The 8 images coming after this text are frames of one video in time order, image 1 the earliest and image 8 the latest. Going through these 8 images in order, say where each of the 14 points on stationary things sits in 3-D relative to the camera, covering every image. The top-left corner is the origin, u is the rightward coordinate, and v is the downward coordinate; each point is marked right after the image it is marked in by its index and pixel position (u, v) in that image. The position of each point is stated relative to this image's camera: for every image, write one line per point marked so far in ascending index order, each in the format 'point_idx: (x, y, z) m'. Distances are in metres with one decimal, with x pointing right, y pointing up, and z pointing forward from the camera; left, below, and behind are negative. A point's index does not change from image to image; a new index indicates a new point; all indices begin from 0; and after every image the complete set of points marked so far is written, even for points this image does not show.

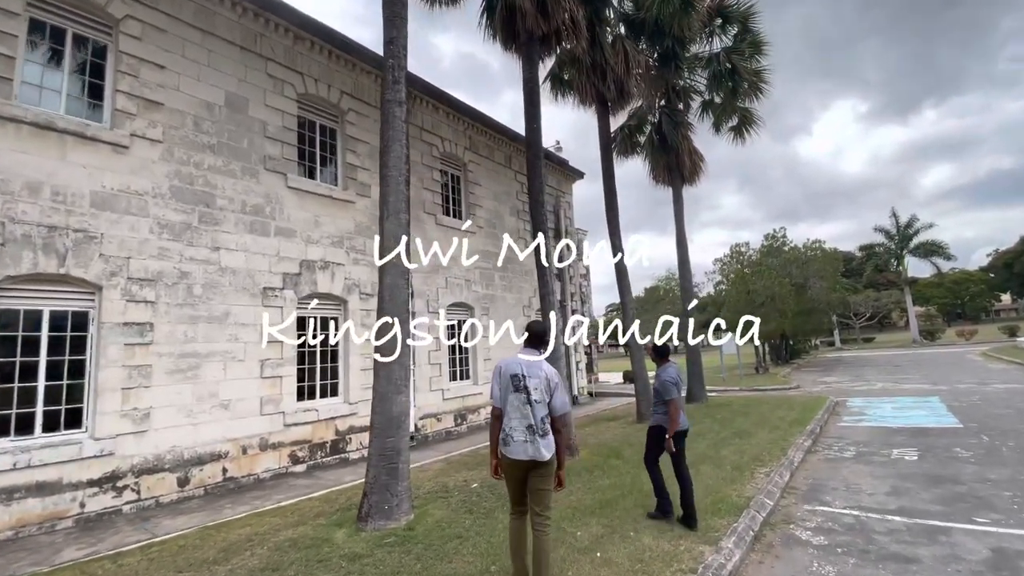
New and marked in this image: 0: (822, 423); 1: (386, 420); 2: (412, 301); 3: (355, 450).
0: (+5.6, -2.5, +9.8) m
1: (-1.3, -1.3, +5.5) m
2: (-2.2, -0.3, +11.5) m
3: (-2.9, -3.0, +10.0) m
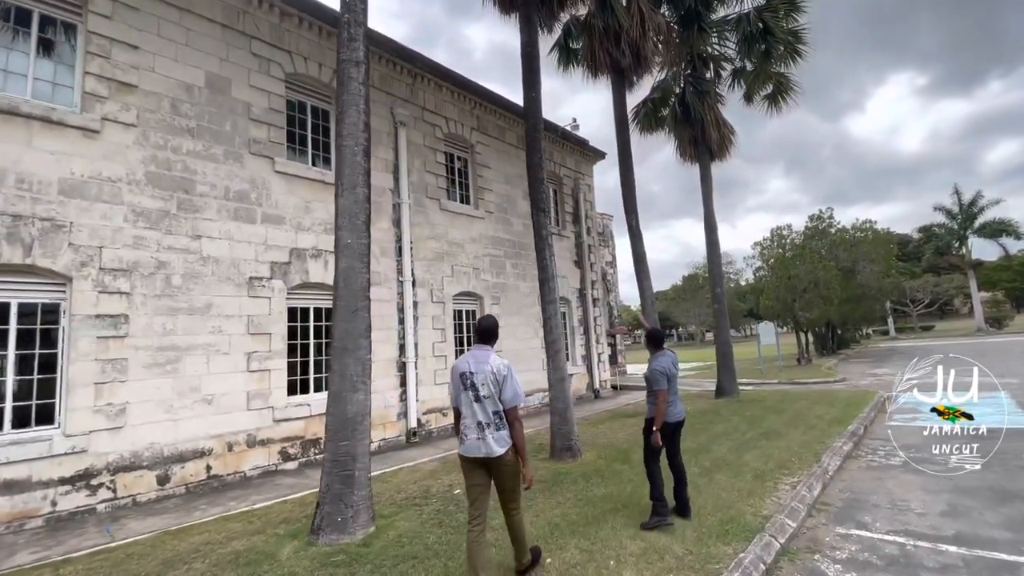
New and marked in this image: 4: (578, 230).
0: (+5.7, -2.2, +8.7) m
1: (-1.5, -1.2, +4.8) m
2: (-2.0, 0.0, +10.9) m
3: (-2.8, -2.8, +9.5) m
4: (+2.0, +1.8, +16.3) m
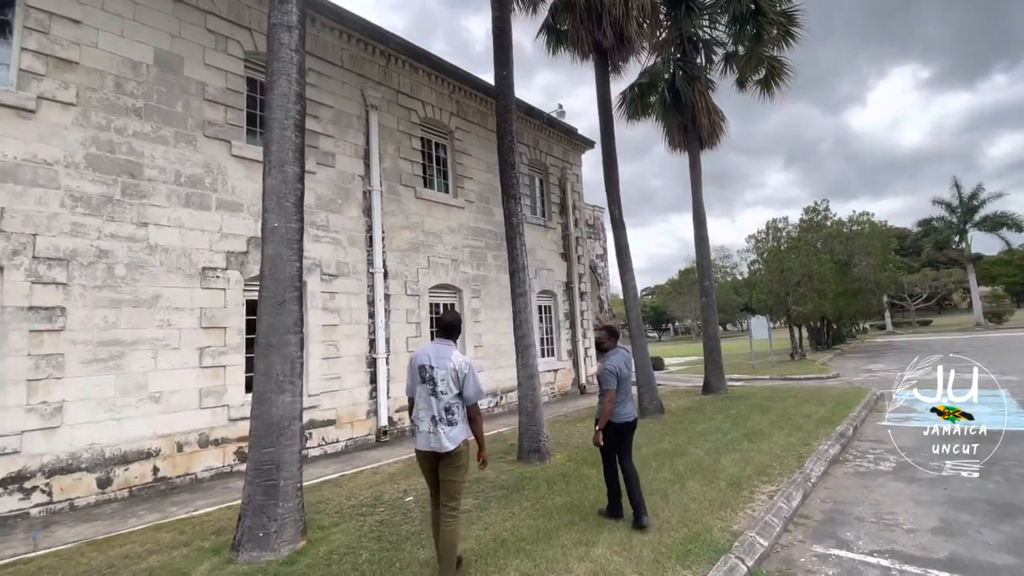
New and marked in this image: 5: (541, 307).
0: (+5.2, -2.1, +8.2) m
1: (-2.0, -1.1, +4.4) m
2: (-2.4, +0.1, +10.4) m
3: (-3.3, -2.6, +9.0) m
4: (+1.5, +2.0, +15.8) m
5: (+0.8, -0.5, +14.7) m
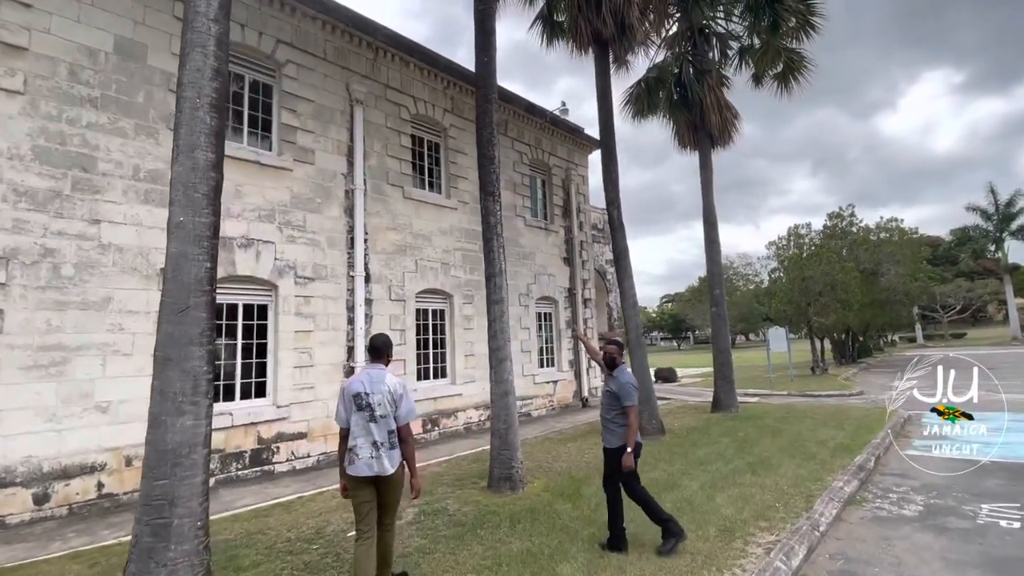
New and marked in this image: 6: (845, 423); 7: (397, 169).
0: (+4.9, -2.2, +7.3) m
1: (-2.4, -1.1, +3.7) m
2: (-2.6, 0.0, +9.8) m
3: (-3.5, -2.7, +8.4) m
4: (+1.6, +1.8, +15.0) m
5: (+0.8, -0.7, +14.0) m
6: (+5.9, -2.4, +9.6) m
7: (-2.3, +2.3, +10.6) m
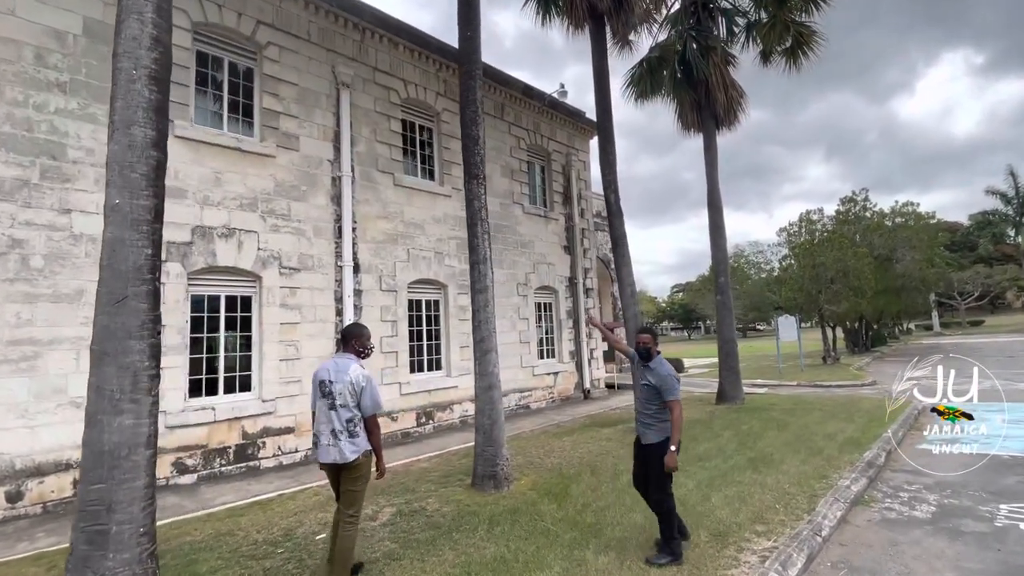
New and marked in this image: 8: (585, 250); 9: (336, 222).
0: (+4.8, -2.0, +6.9) m
1: (-2.7, -1.1, +3.4) m
2: (-2.7, +0.2, +9.5) m
3: (-3.7, -2.5, +8.2) m
4: (+1.5, +2.1, +14.6) m
5: (+0.7, -0.4, +13.6) m
6: (+5.8, -2.2, +9.2) m
7: (-2.4, +2.5, +10.2) m
8: (+2.0, +1.1, +14.9) m
9: (-3.0, +1.1, +9.3) m
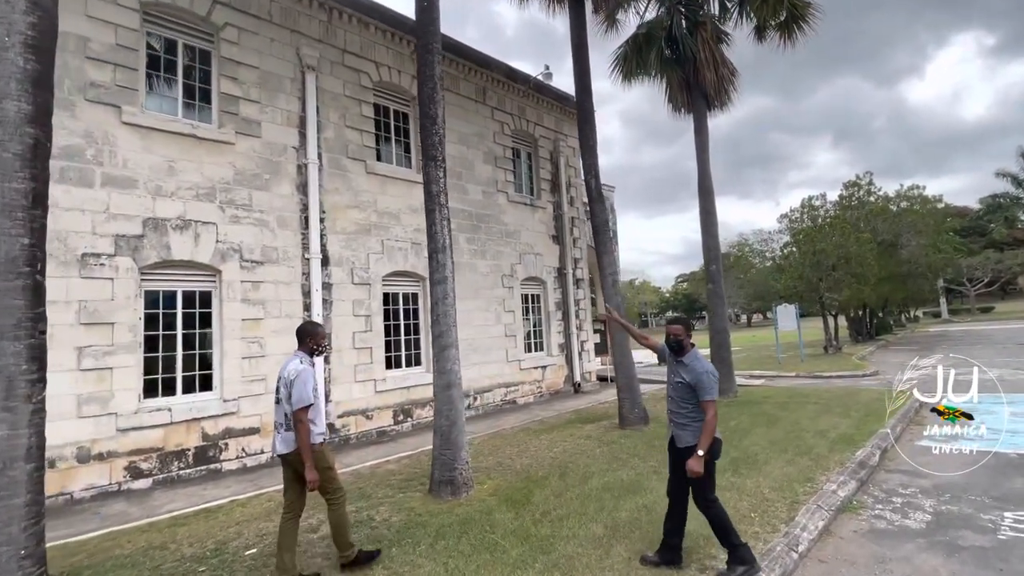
0: (+4.4, -1.8, +6.4) m
1: (-3.1, -1.0, +3.0) m
2: (-3.1, +0.3, +9.1) m
3: (-4.0, -2.5, +7.8) m
4: (+1.2, +2.3, +14.1) m
5: (+0.4, -0.2, +13.2) m
6: (+5.5, -1.9, +8.7) m
7: (-2.8, +2.7, +9.8) m
8: (+1.7, +1.3, +14.4) m
9: (-3.4, +1.2, +8.9) m
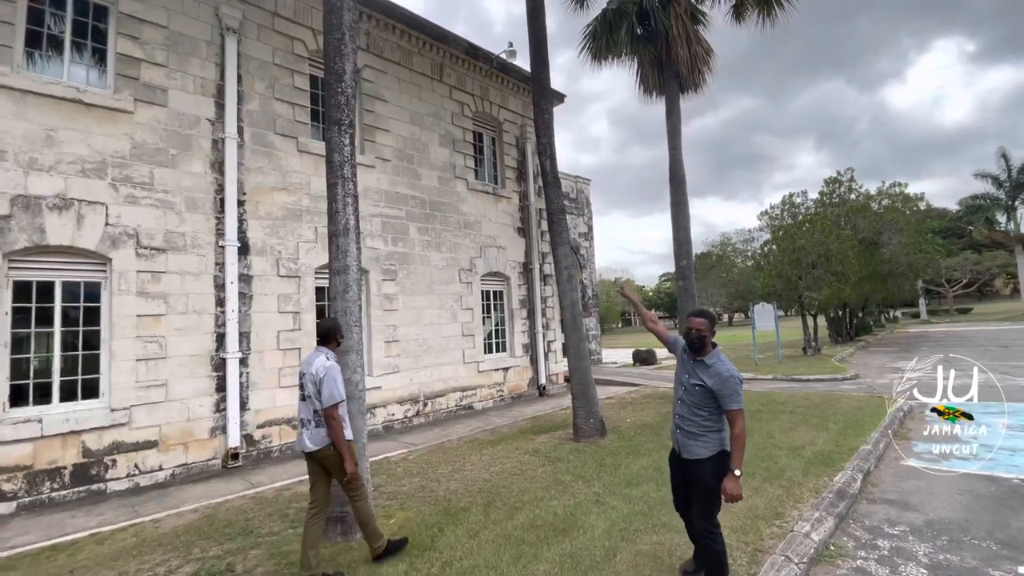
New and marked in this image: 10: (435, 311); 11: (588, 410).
0: (+3.6, -1.8, +5.5) m
1: (-3.8, -0.9, +2.0) m
2: (-3.9, +0.4, +8.0) m
3: (-4.8, -2.3, +6.7) m
4: (+0.3, +2.4, +13.1) m
5: (-0.5, -0.1, +12.2) m
6: (+4.6, -1.9, +7.8) m
7: (-3.6, +2.8, +8.7) m
8: (+0.7, +1.4, +13.4) m
9: (-4.2, +1.4, +7.8) m
10: (-1.5, -0.5, +10.7) m
11: (+1.1, -1.7, +7.5) m
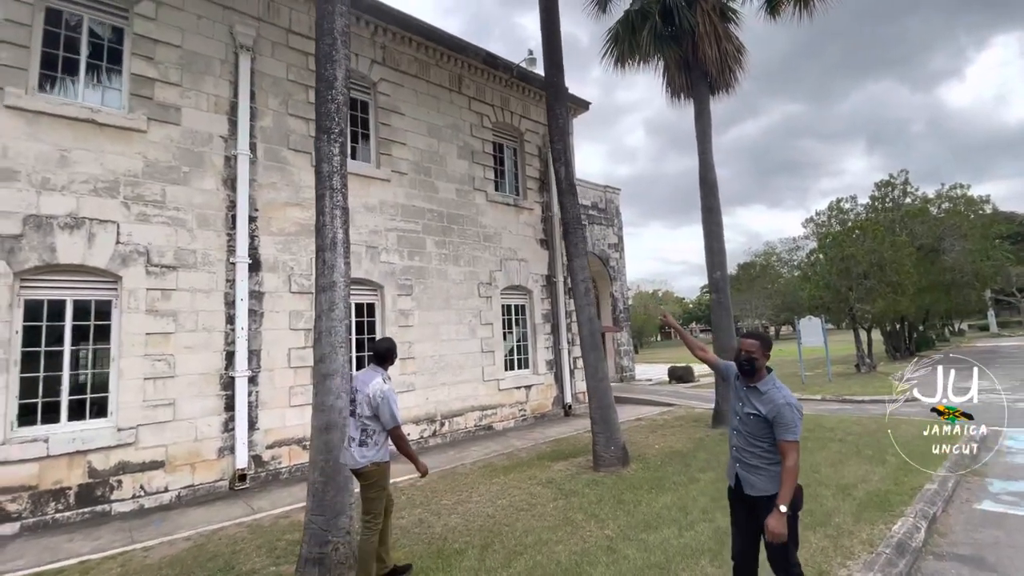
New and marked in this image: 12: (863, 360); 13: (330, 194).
0: (+3.7, -1.9, +4.8) m
1: (-4.0, -1.1, +1.8) m
2: (-3.7, +0.2, +7.9) m
3: (-4.7, -2.6, +6.6) m
4: (+0.8, +2.1, +12.7) m
5: (0.0, -0.4, +11.8) m
6: (+4.8, -2.1, +7.0) m
7: (-3.3, +2.5, +8.6) m
8: (+1.3, +1.1, +13.0) m
9: (-4.0, +1.1, +7.7) m
10: (-1.1, -0.7, +10.3) m
11: (+1.2, -1.9, +7.0) m
12: (+11.8, -2.4, +18.1) m
13: (-1.6, +0.8, +4.7) m
